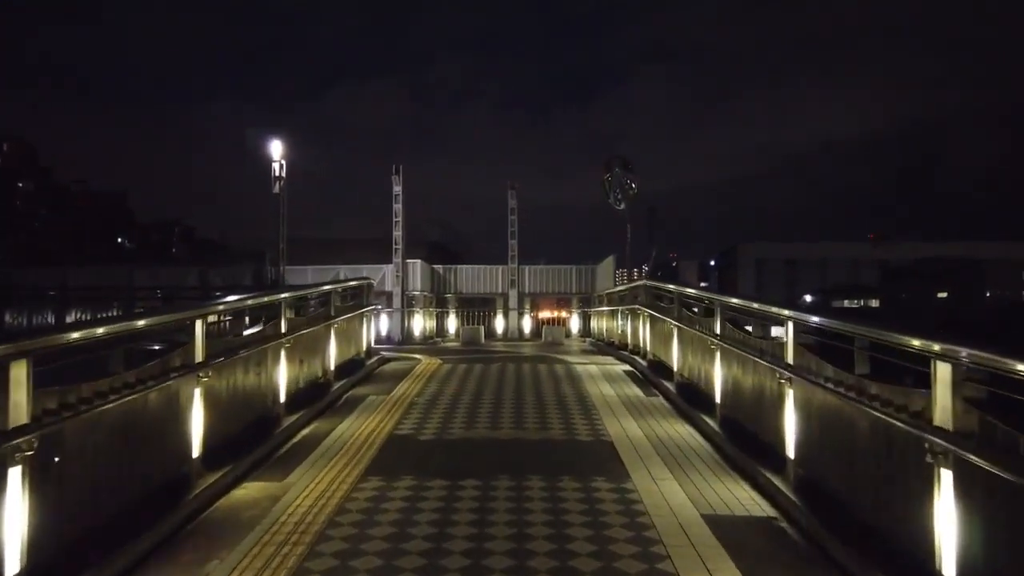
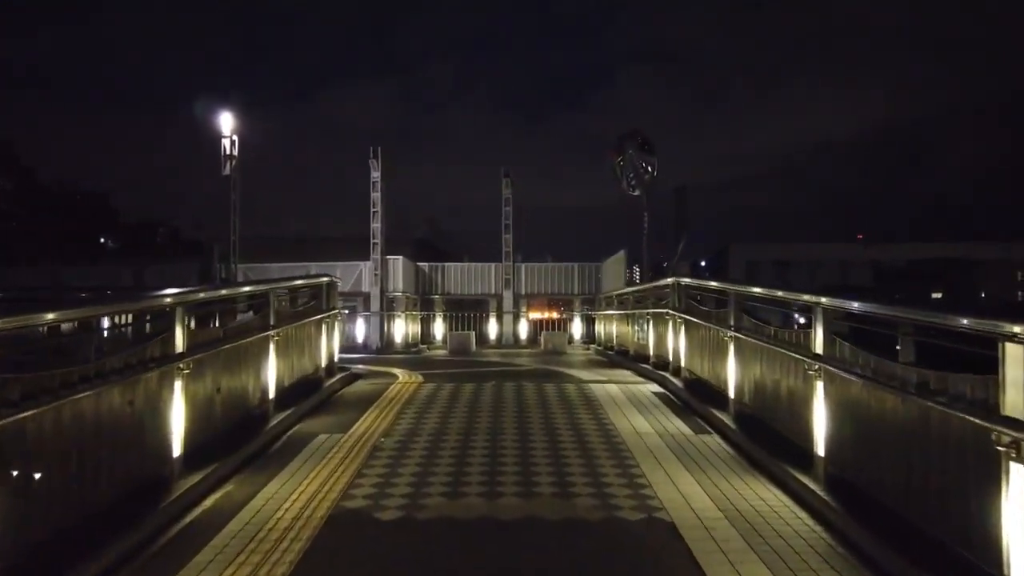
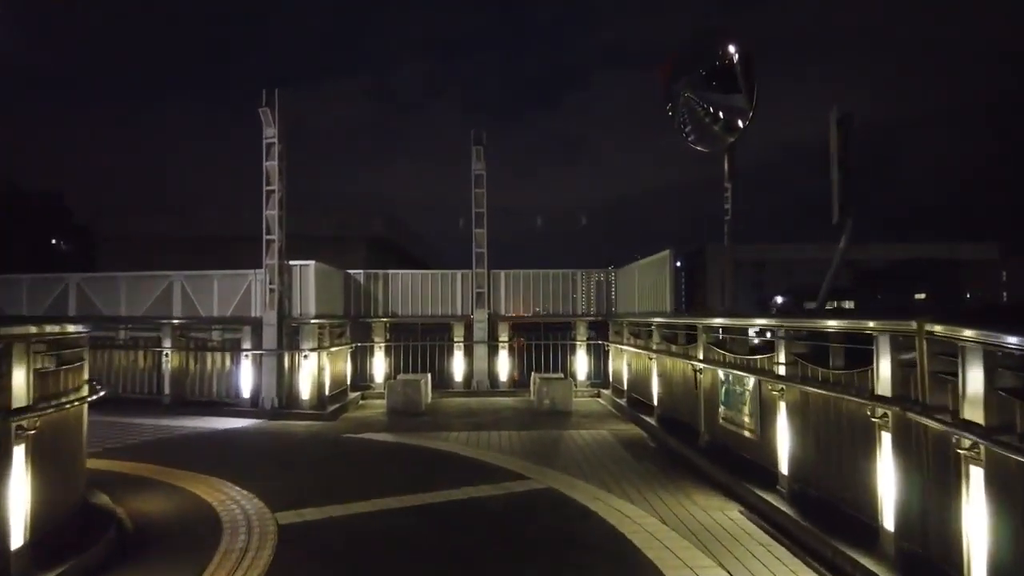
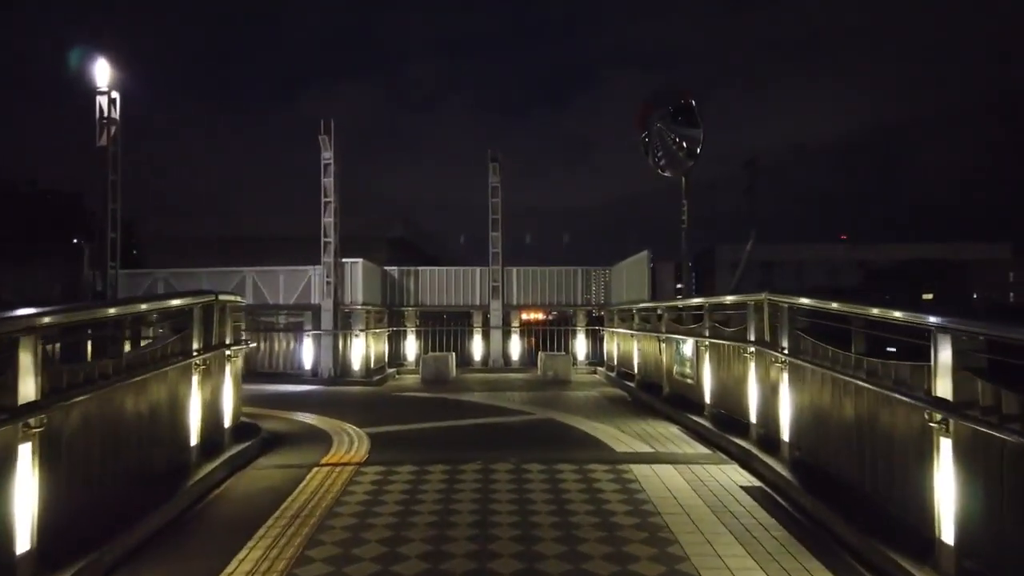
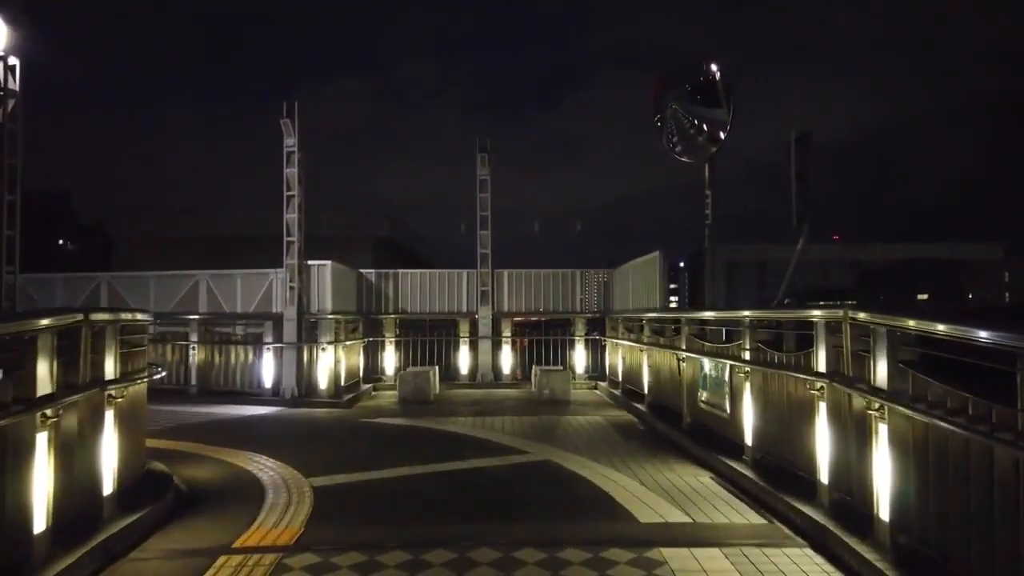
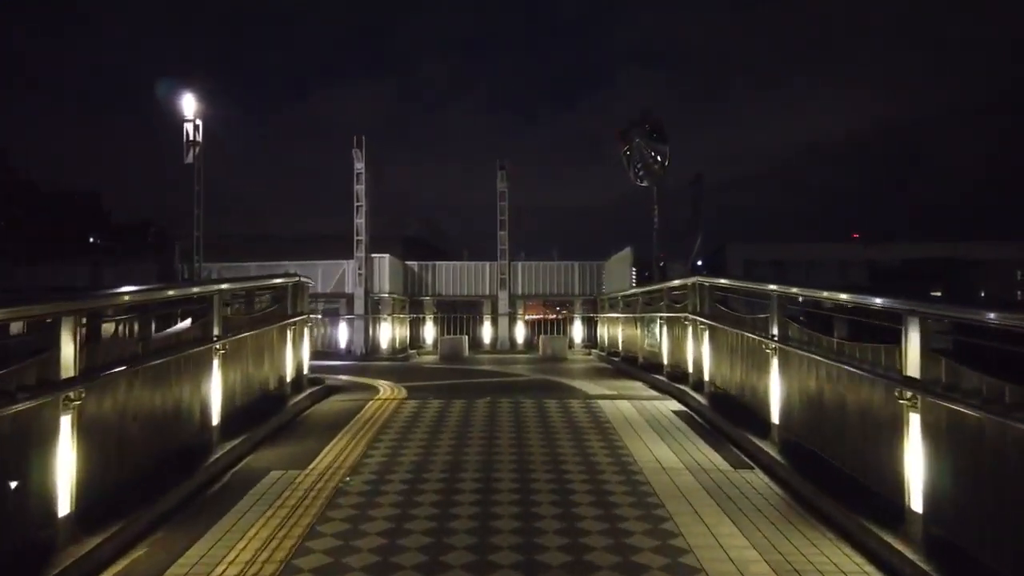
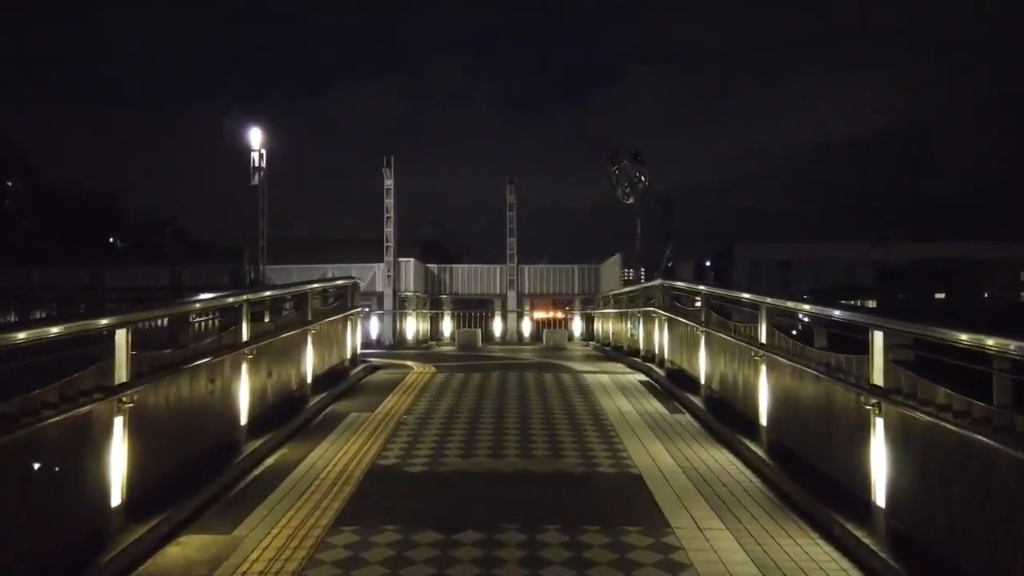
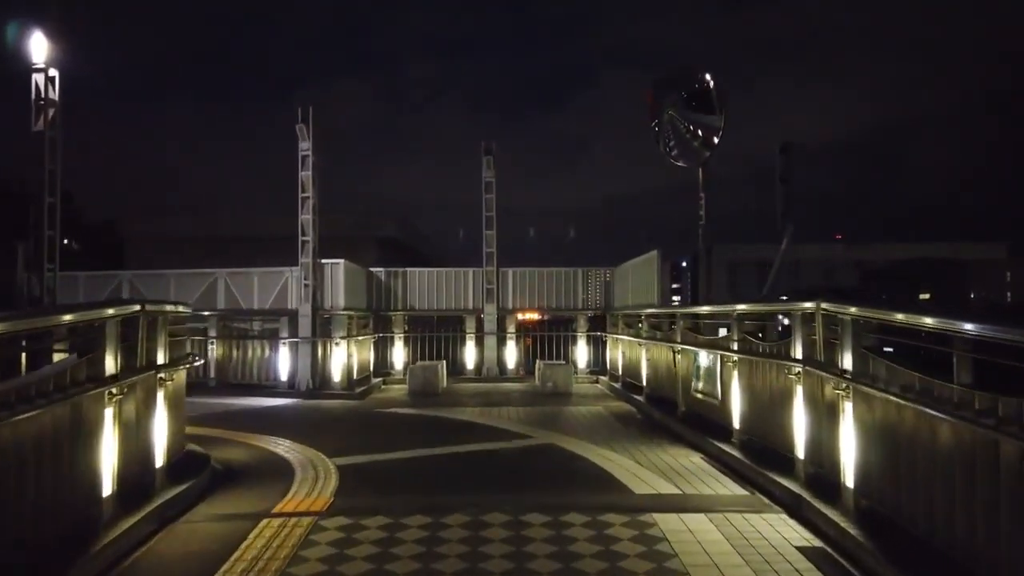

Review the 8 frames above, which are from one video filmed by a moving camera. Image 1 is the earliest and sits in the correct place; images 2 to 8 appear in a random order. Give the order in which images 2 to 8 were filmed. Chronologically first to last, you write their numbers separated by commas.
7, 2, 6, 4, 8, 5, 3
